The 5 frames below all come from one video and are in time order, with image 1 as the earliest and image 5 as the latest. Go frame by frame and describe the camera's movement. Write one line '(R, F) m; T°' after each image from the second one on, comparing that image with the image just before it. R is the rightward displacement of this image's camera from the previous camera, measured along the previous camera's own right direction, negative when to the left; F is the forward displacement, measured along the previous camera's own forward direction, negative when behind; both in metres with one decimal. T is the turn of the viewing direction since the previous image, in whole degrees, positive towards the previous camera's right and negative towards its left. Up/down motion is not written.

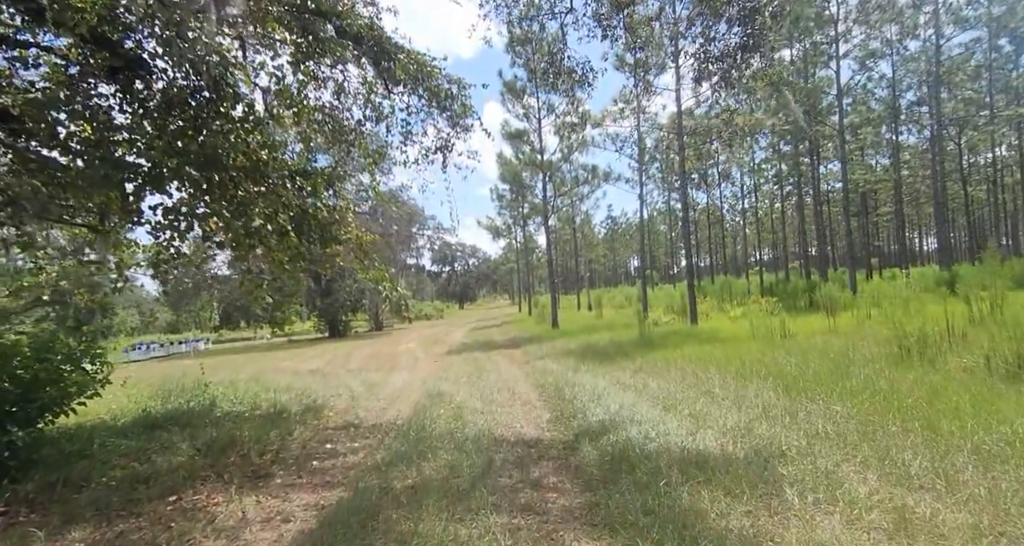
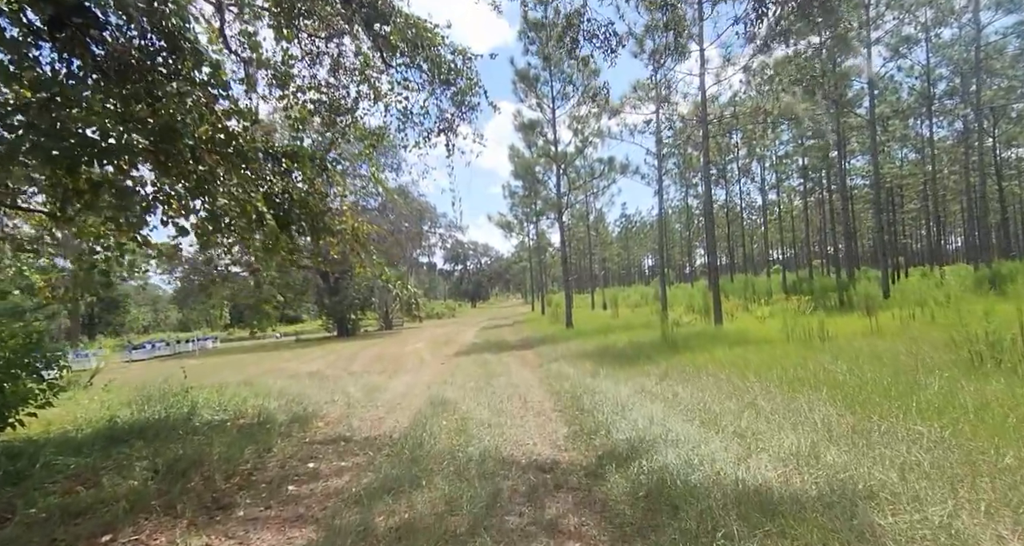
(0.0, +0.8) m; -1°
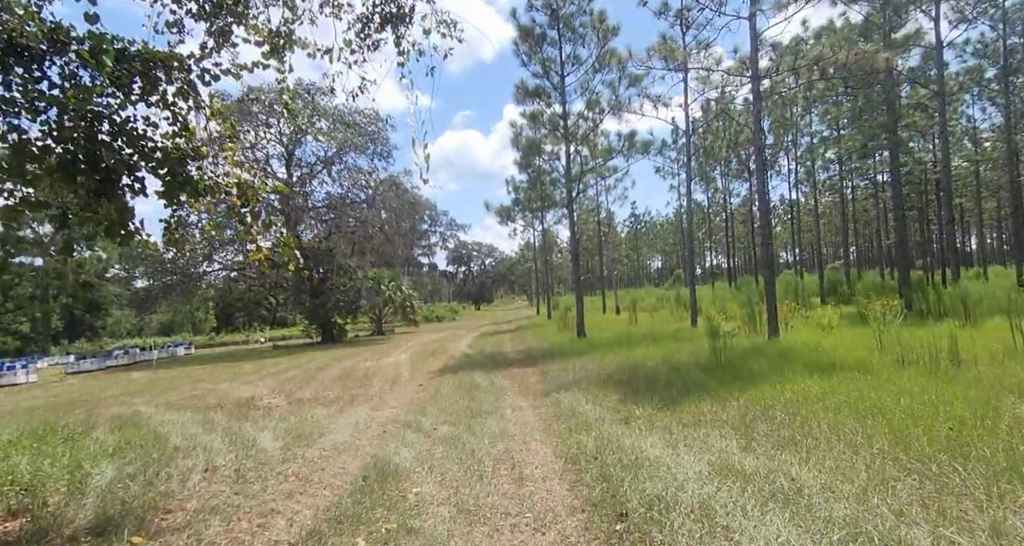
(+0.1, +2.9) m; -1°
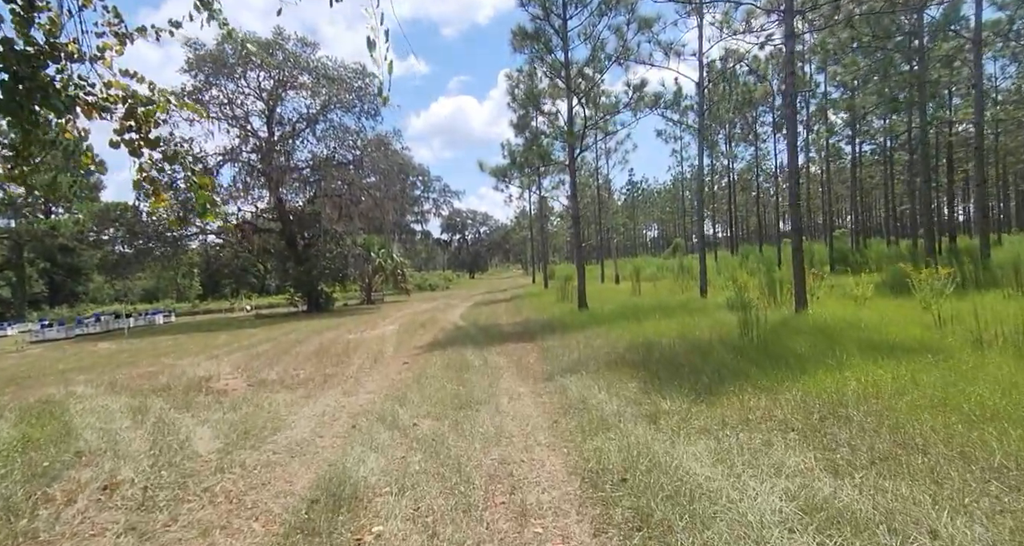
(0.0, +1.2) m; +1°
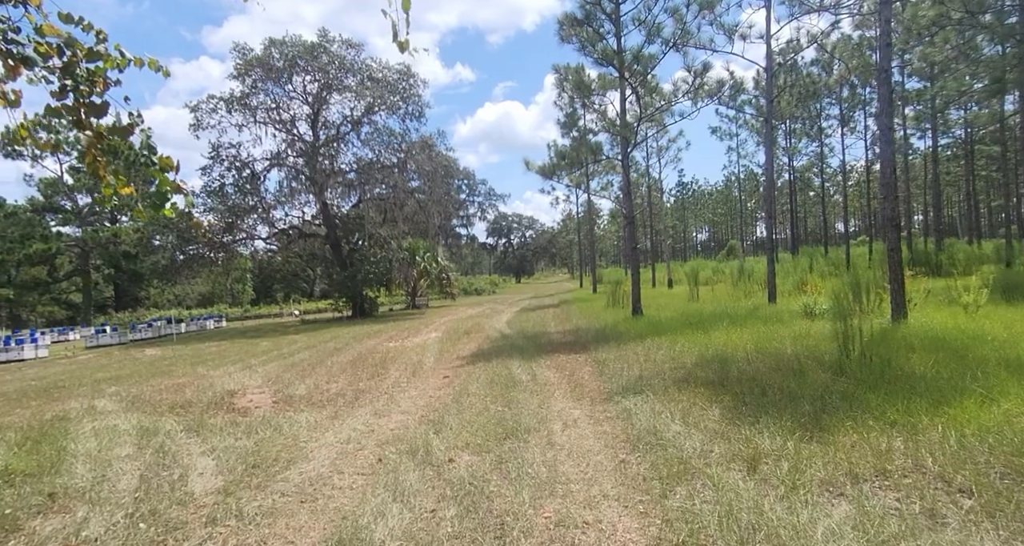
(-0.1, +0.9) m; -4°
